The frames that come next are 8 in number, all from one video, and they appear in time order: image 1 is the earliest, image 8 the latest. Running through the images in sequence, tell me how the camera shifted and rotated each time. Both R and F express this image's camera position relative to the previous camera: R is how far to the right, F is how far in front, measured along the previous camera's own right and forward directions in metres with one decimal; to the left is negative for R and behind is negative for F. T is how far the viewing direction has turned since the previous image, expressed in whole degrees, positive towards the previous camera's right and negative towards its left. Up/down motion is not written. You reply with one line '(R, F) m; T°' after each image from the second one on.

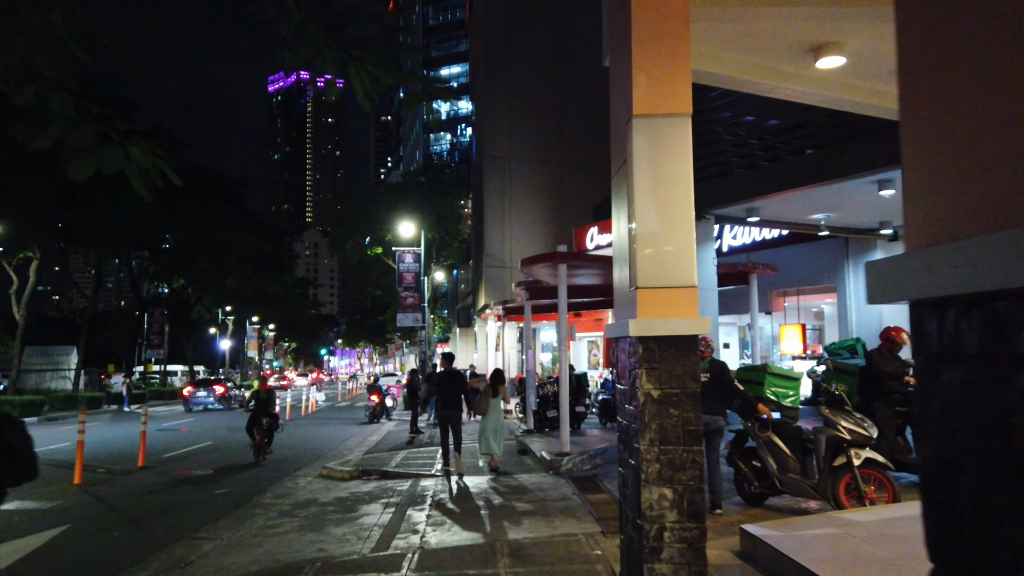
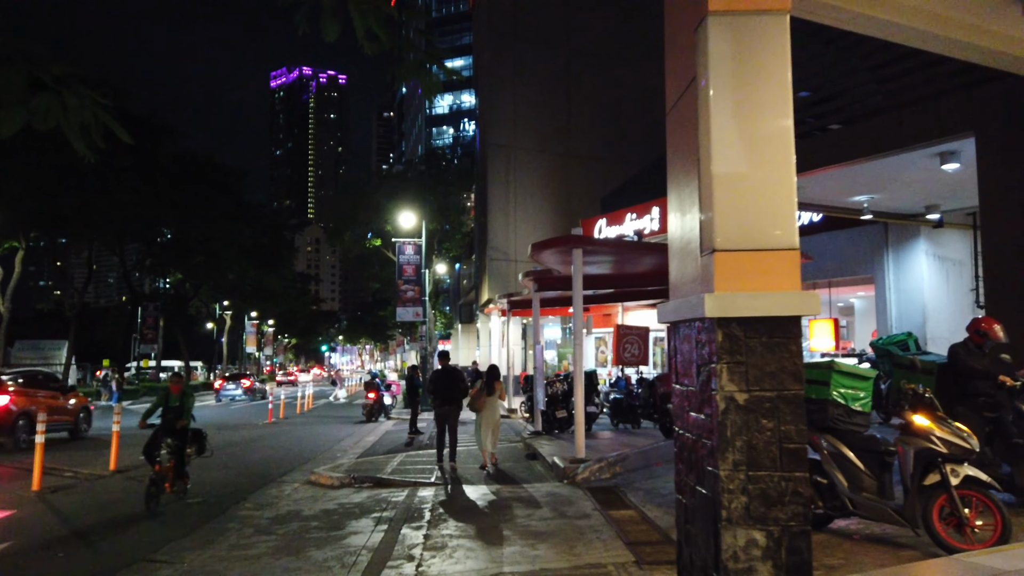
(-0.1, +1.3) m; 0°
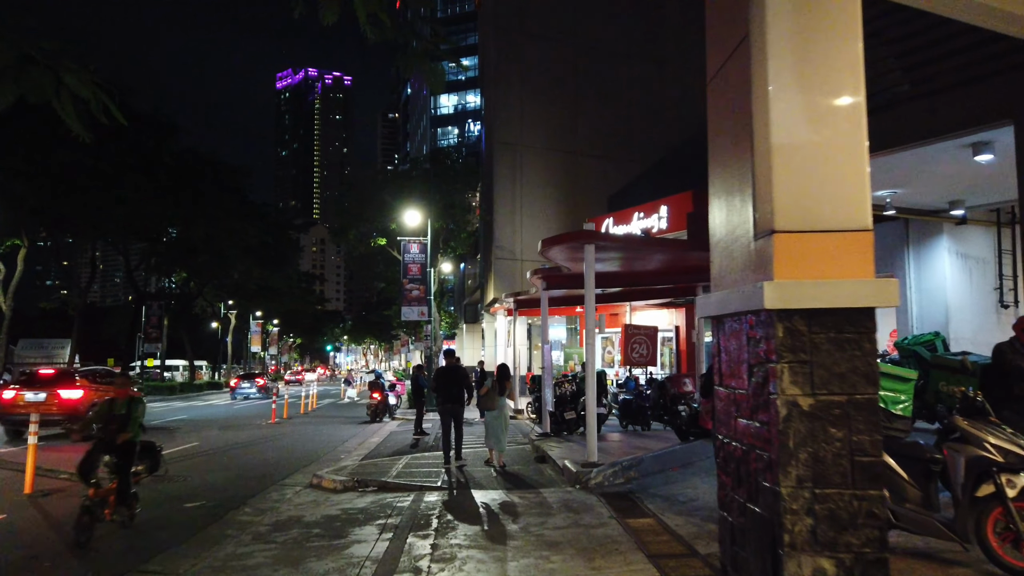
(-0.1, +0.4) m; 0°
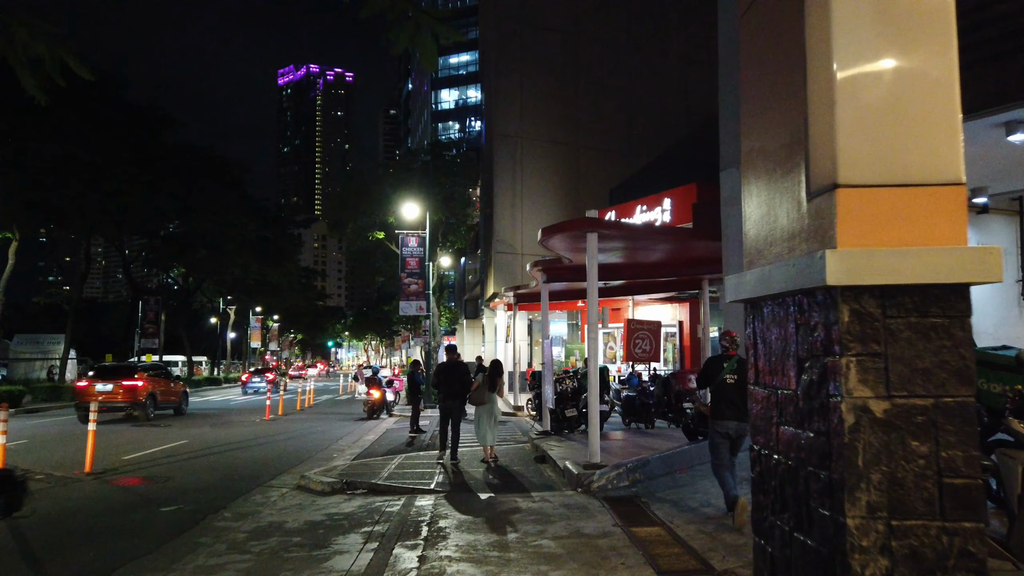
(0.0, +0.6) m; 0°
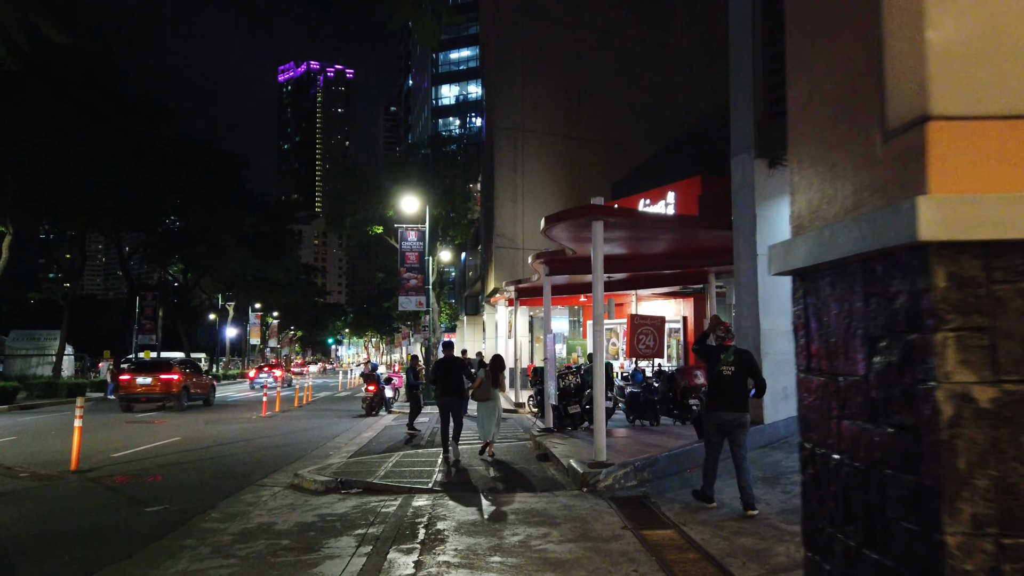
(0.0, +0.4) m; 0°
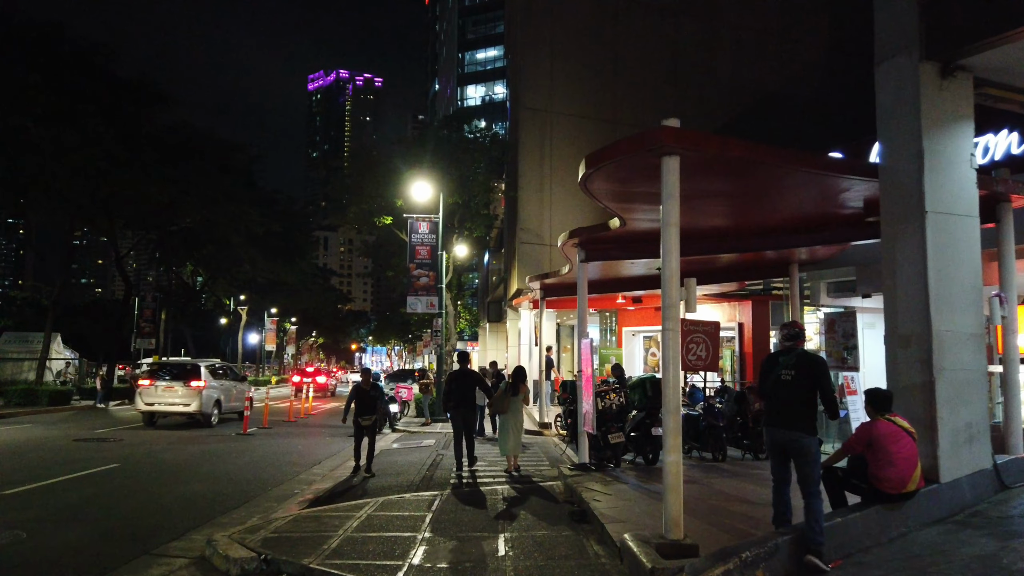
(0.0, +3.7) m; -2°
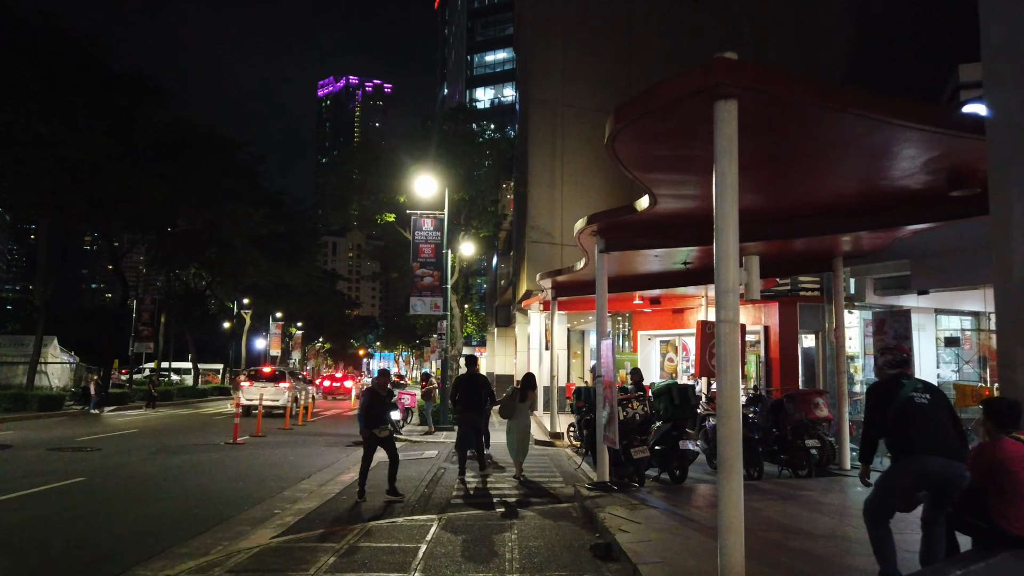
(0.0, +1.4) m; -1°
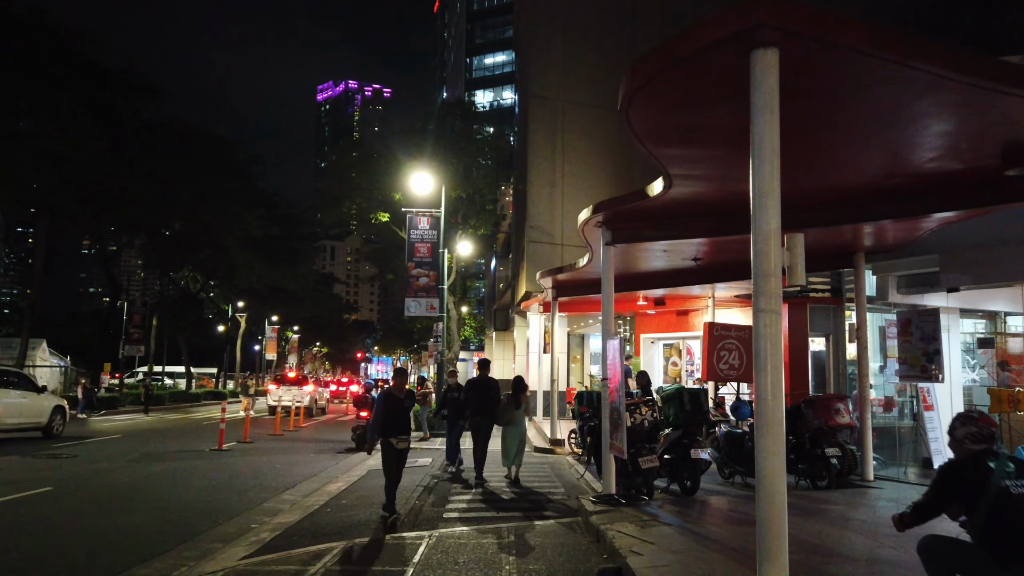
(0.0, +0.8) m; 0°
